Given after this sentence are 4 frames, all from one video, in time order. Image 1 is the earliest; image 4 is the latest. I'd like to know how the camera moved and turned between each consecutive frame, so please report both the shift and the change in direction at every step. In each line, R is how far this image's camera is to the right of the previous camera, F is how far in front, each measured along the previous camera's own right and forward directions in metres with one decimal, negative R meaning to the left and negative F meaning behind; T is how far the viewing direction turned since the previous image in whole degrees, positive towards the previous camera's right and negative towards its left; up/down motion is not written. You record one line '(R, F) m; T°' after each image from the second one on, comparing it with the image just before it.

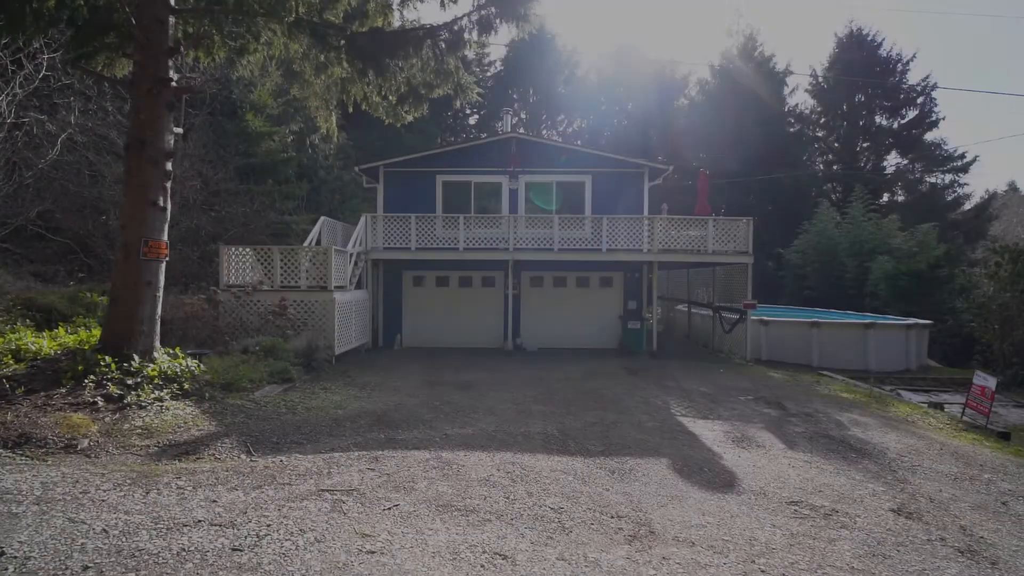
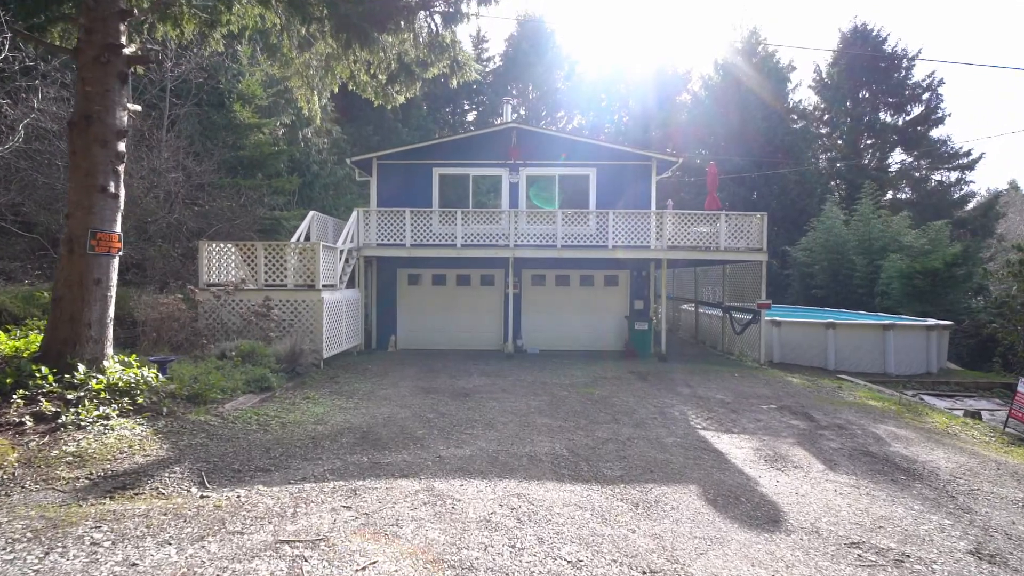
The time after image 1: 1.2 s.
(-0.1, +0.8) m; 0°
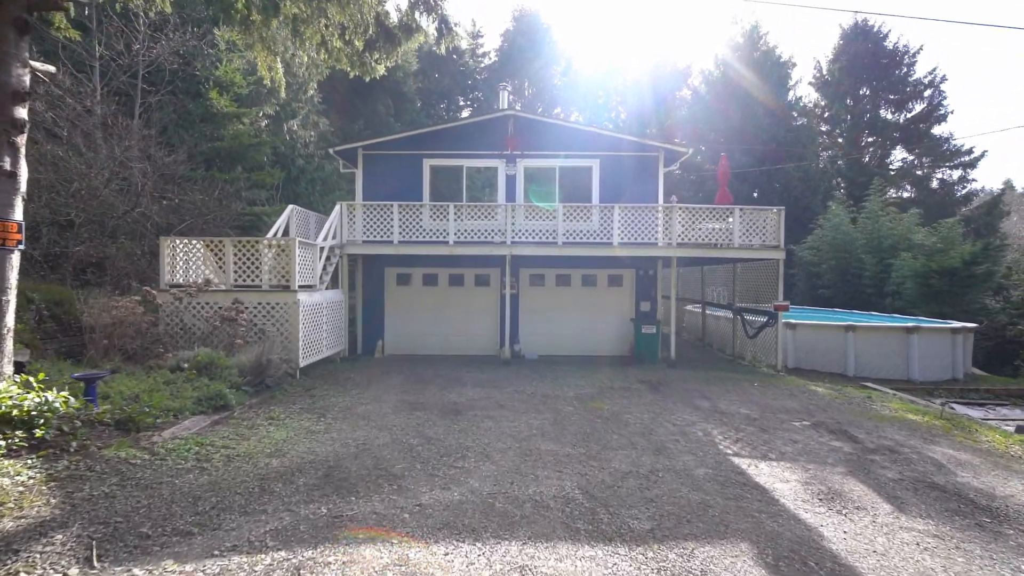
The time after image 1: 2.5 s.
(0.0, +1.1) m; +1°
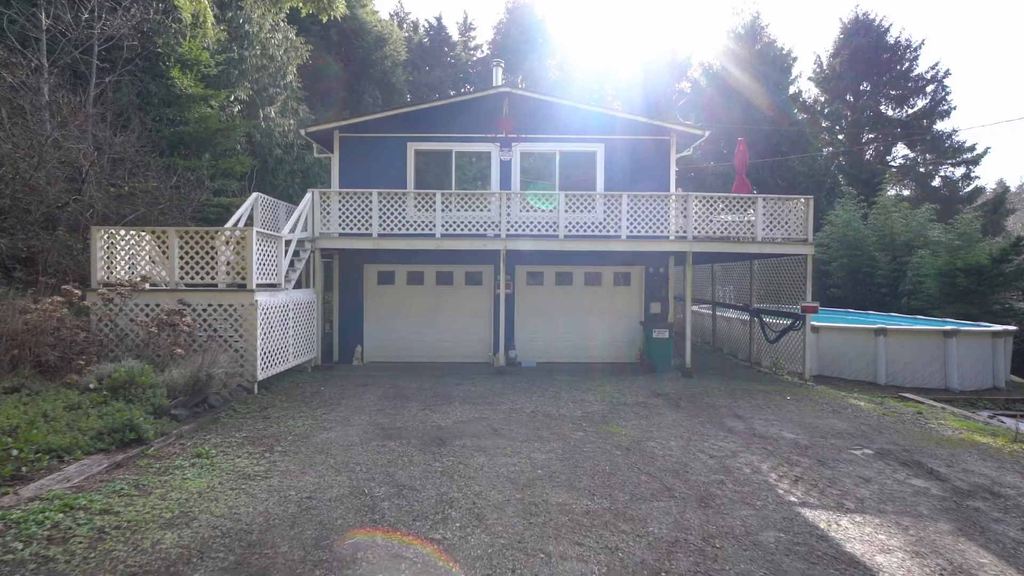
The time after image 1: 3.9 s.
(-0.1, +1.4) m; +1°
